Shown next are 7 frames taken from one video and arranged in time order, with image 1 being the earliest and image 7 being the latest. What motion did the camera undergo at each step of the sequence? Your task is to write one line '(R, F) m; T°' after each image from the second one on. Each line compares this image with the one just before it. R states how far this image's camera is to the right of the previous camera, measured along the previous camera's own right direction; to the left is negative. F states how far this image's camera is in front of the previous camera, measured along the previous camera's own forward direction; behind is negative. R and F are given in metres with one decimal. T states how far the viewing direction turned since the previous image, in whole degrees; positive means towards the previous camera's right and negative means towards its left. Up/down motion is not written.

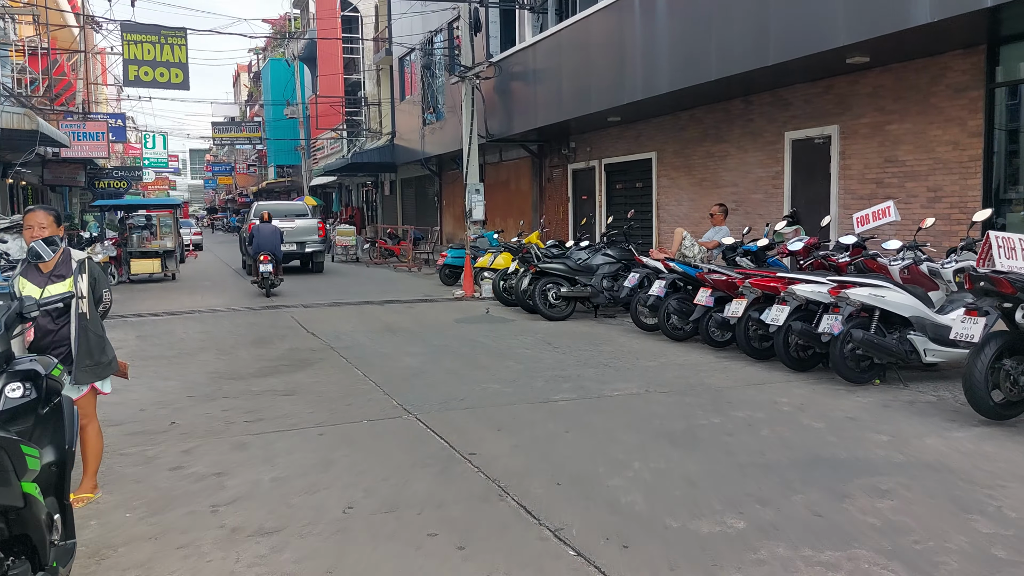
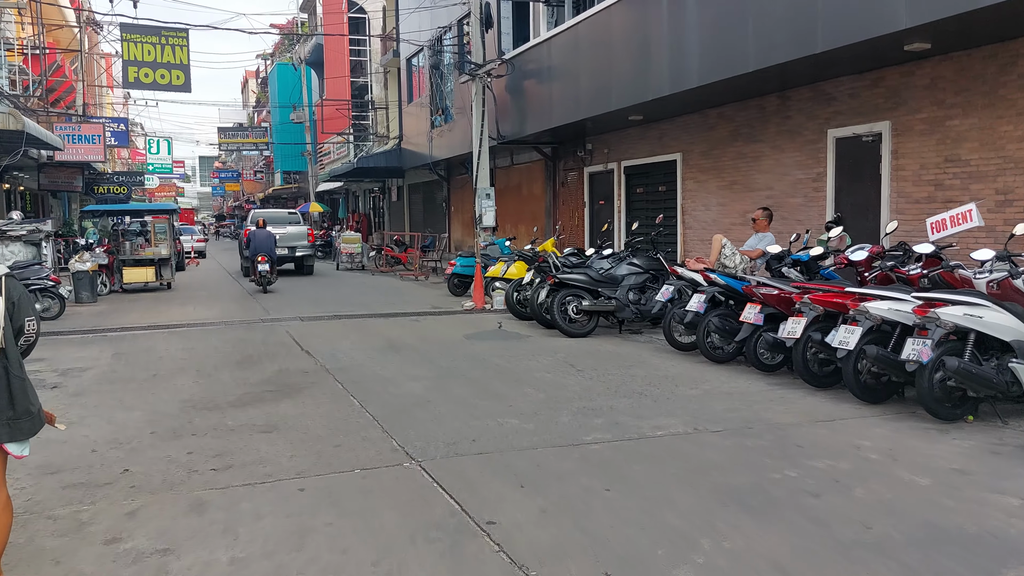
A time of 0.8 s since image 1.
(-0.1, +1.0) m; -1°
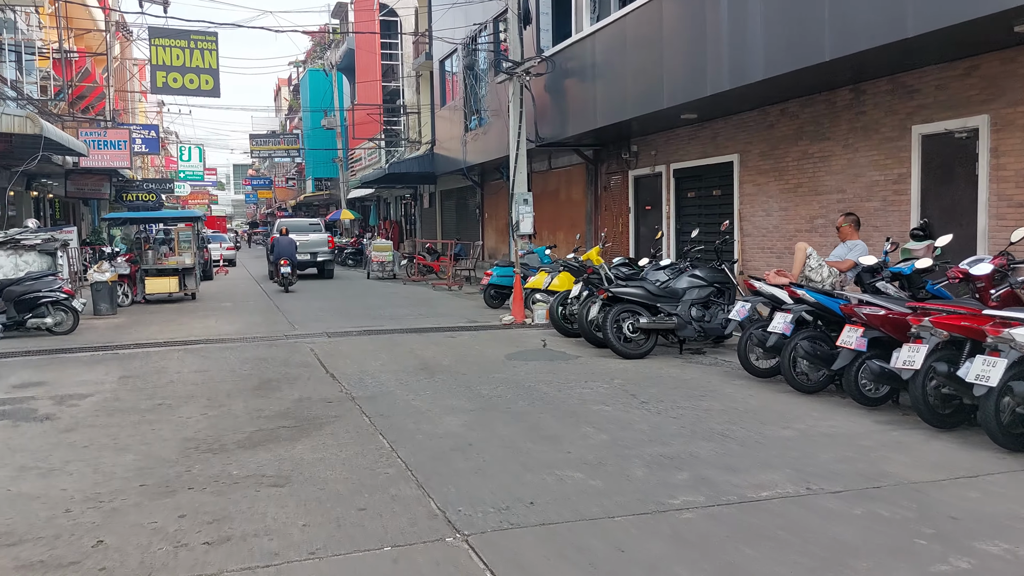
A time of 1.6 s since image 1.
(-0.2, +1.0) m; -2°
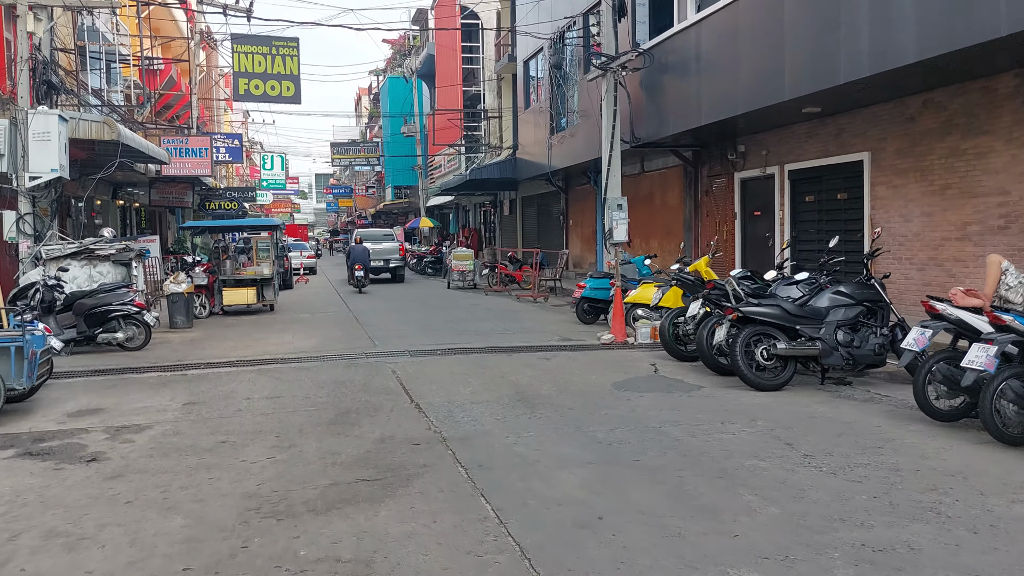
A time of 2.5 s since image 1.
(-0.3, +1.1) m; -5°
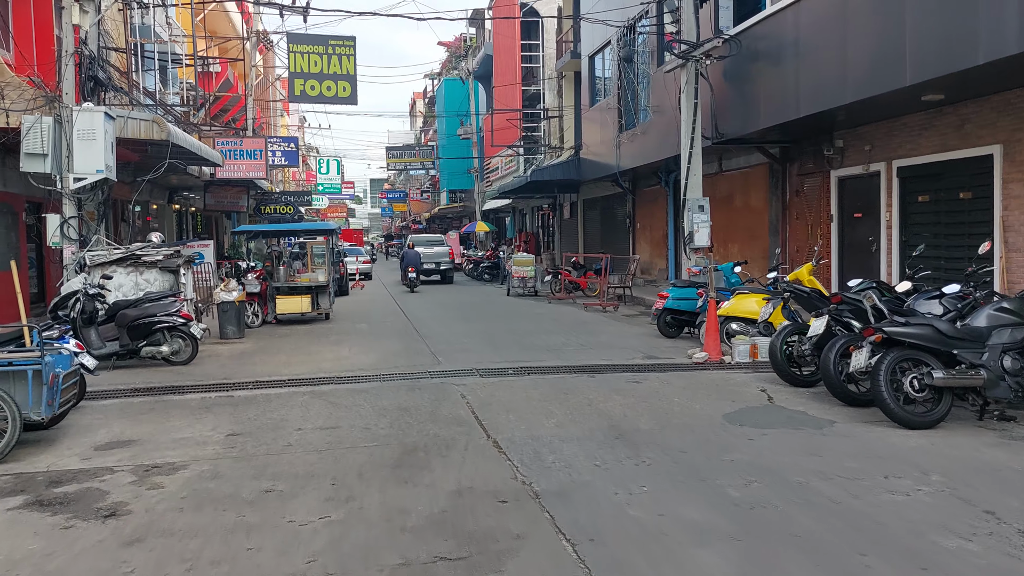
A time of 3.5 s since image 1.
(-0.3, +1.1) m; -4°
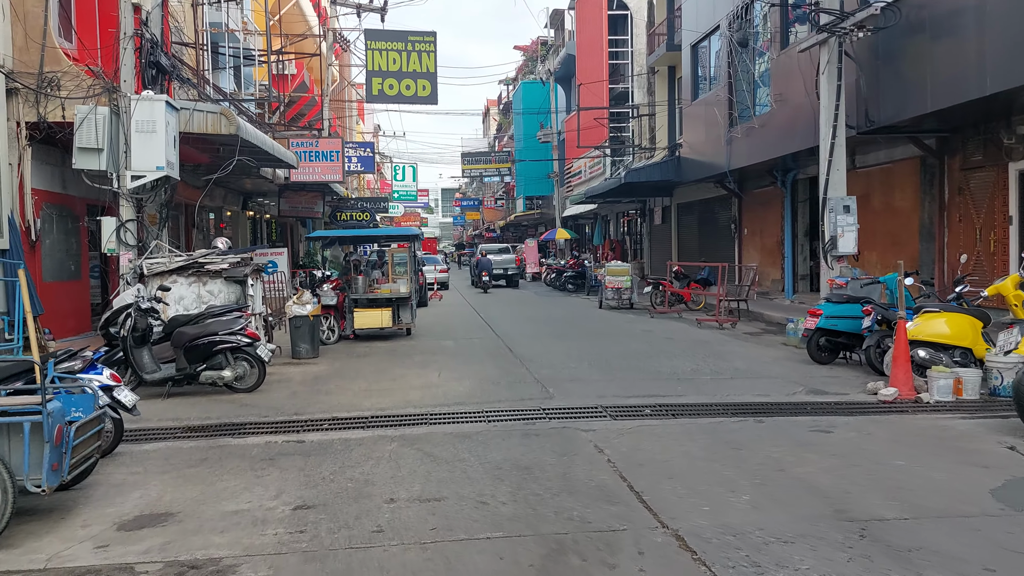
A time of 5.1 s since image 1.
(-0.6, +1.7) m; -5°
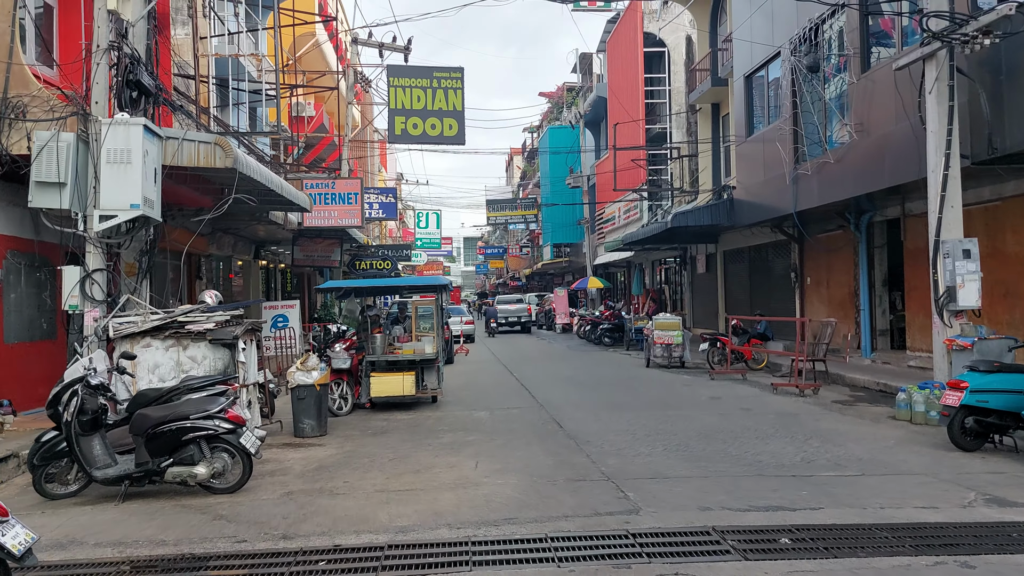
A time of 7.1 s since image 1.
(-0.3, +1.9) m; -1°
